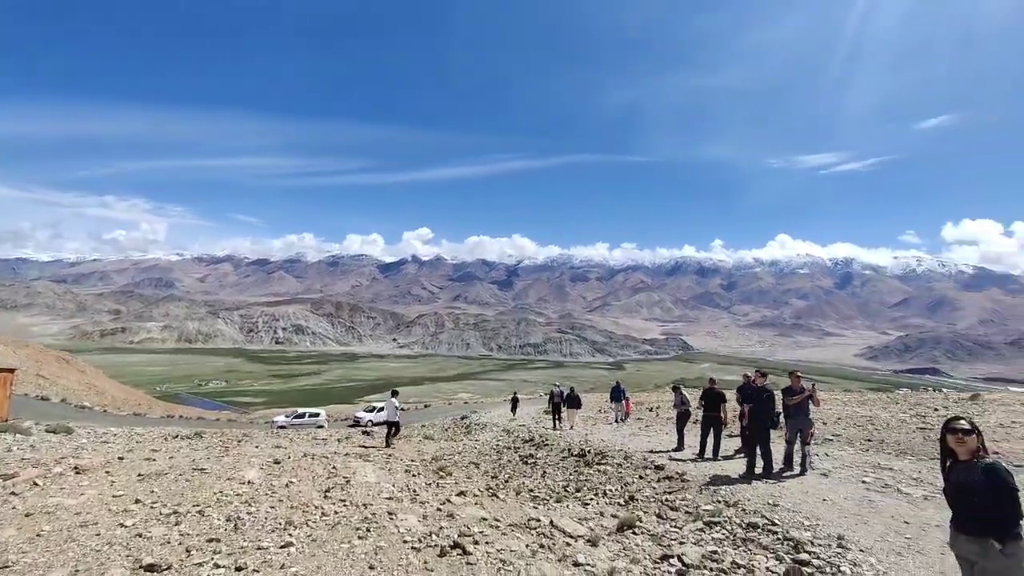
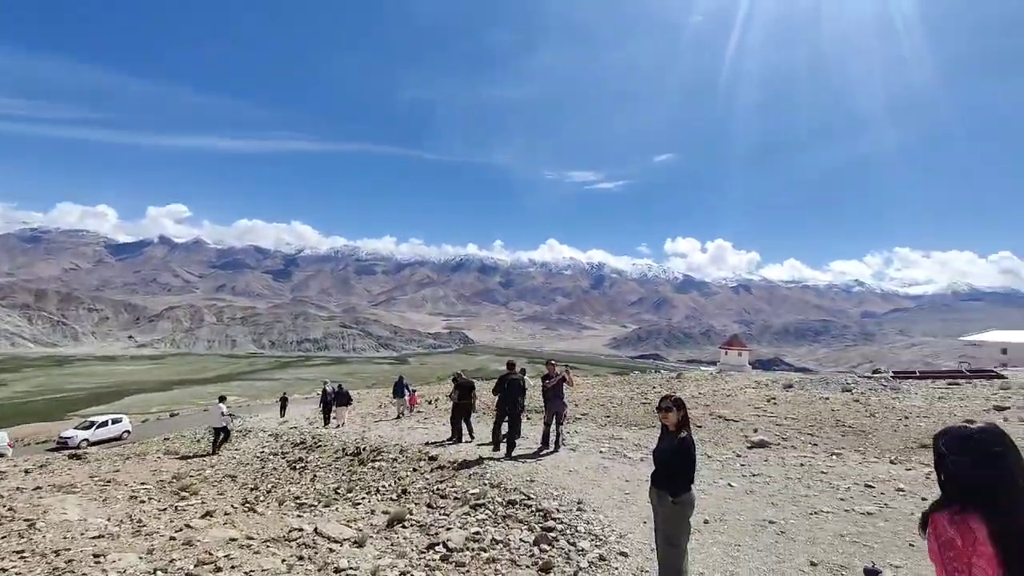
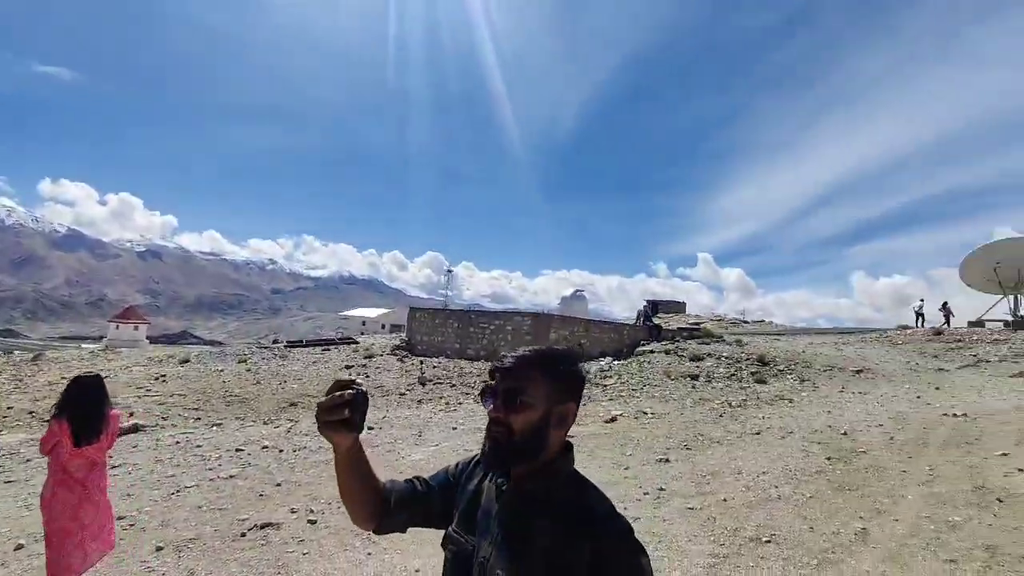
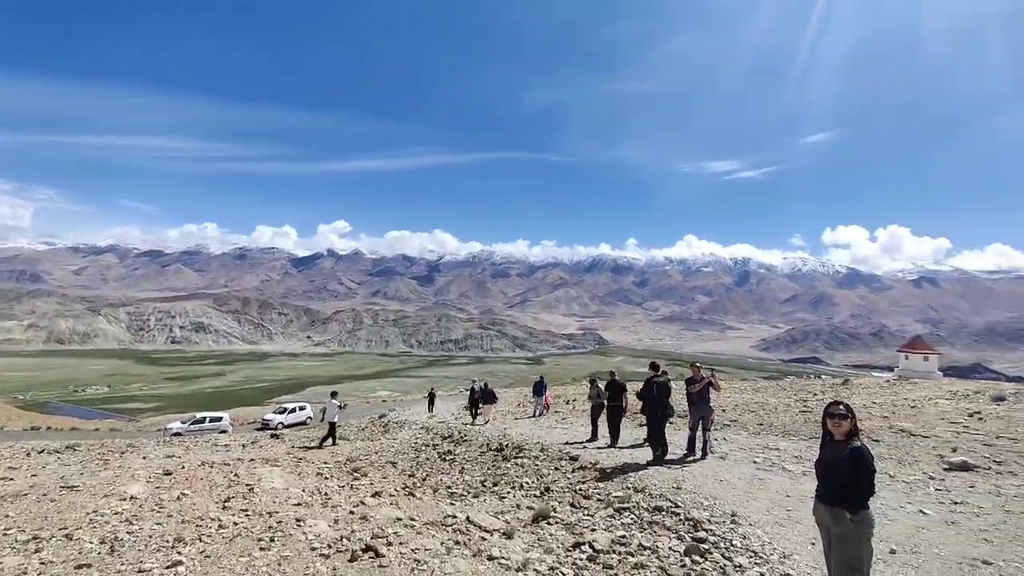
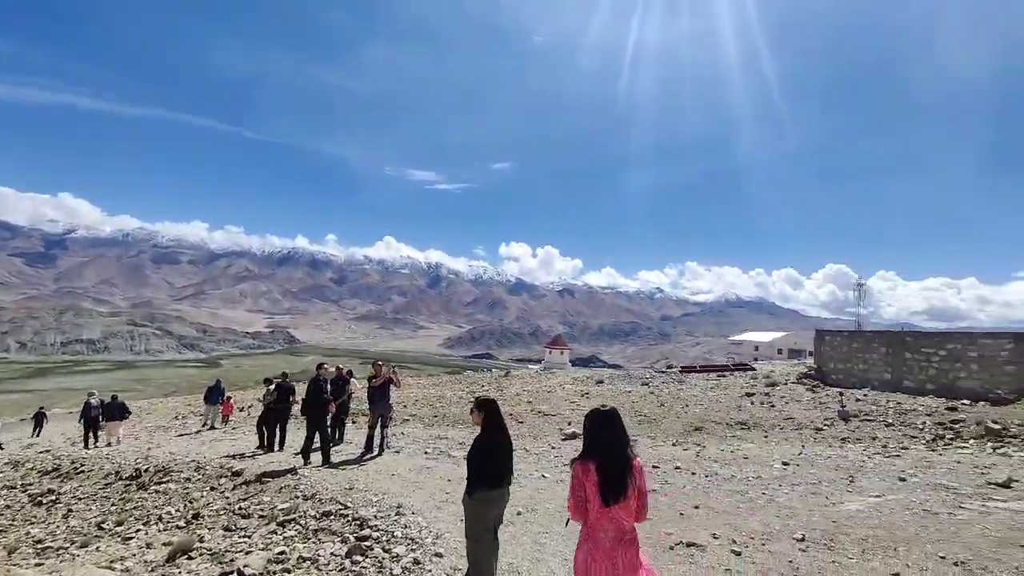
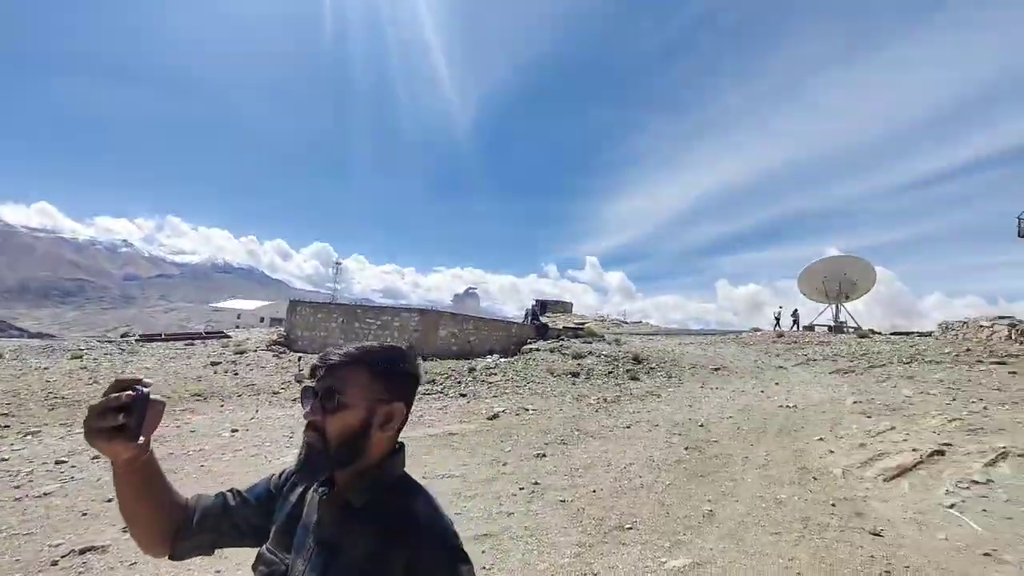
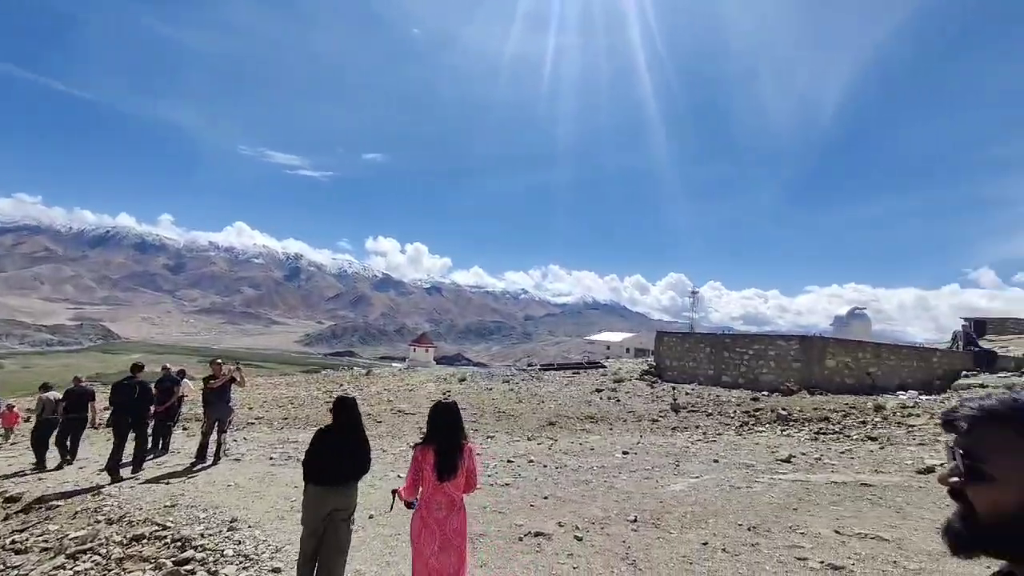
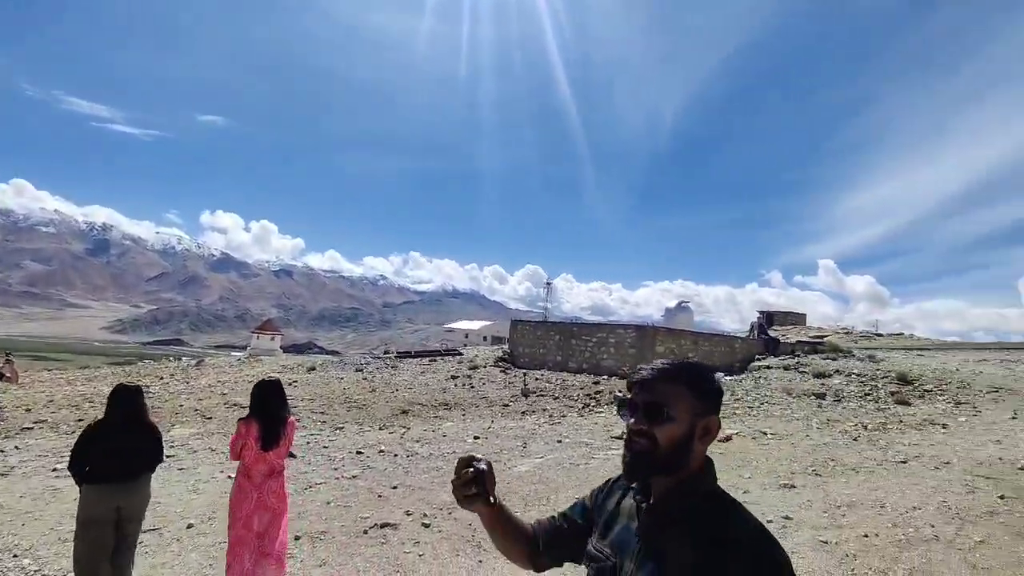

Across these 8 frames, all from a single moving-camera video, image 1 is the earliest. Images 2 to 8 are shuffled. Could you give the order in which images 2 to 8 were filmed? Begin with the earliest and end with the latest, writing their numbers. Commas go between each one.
4, 2, 5, 7, 8, 3, 6
